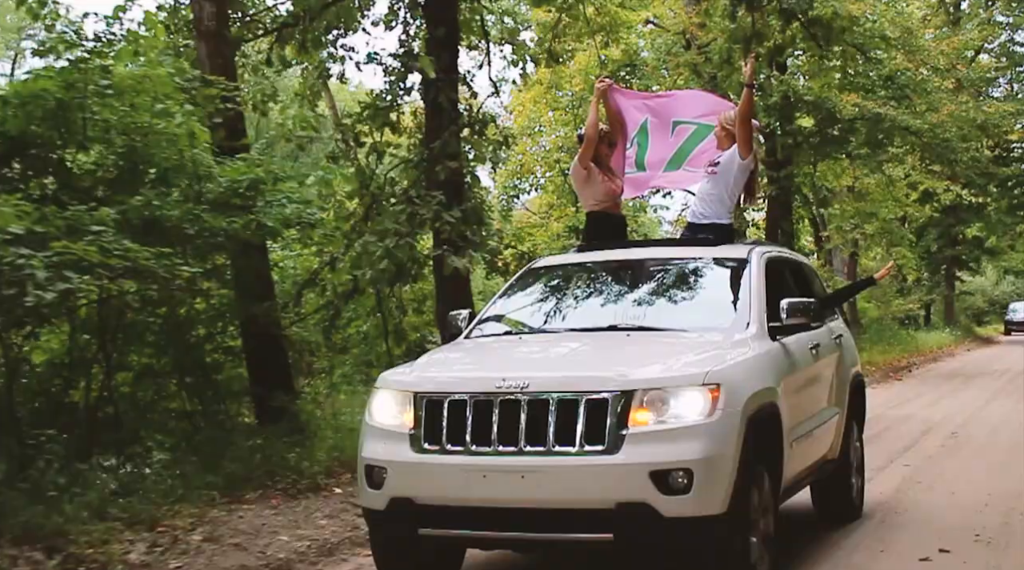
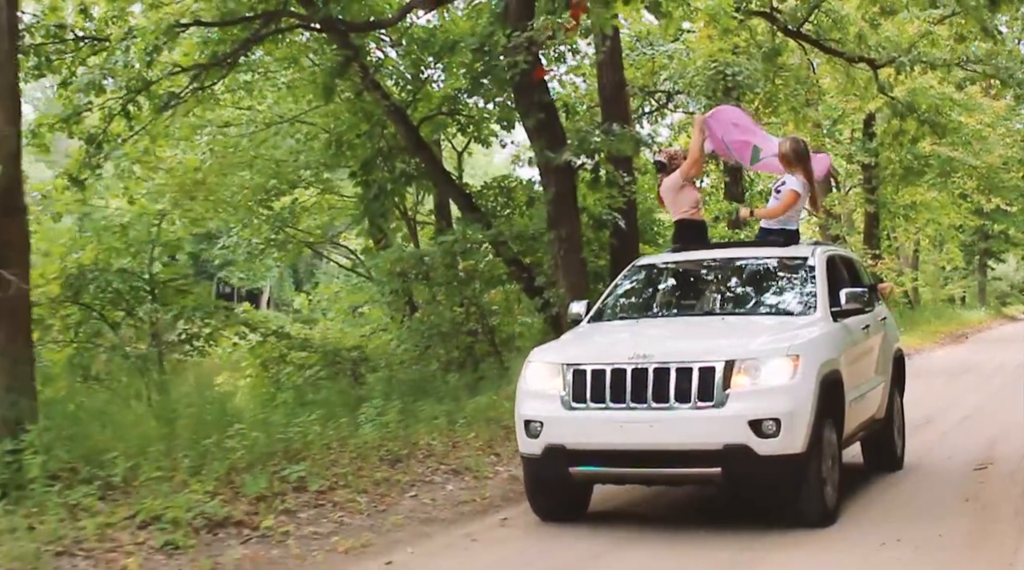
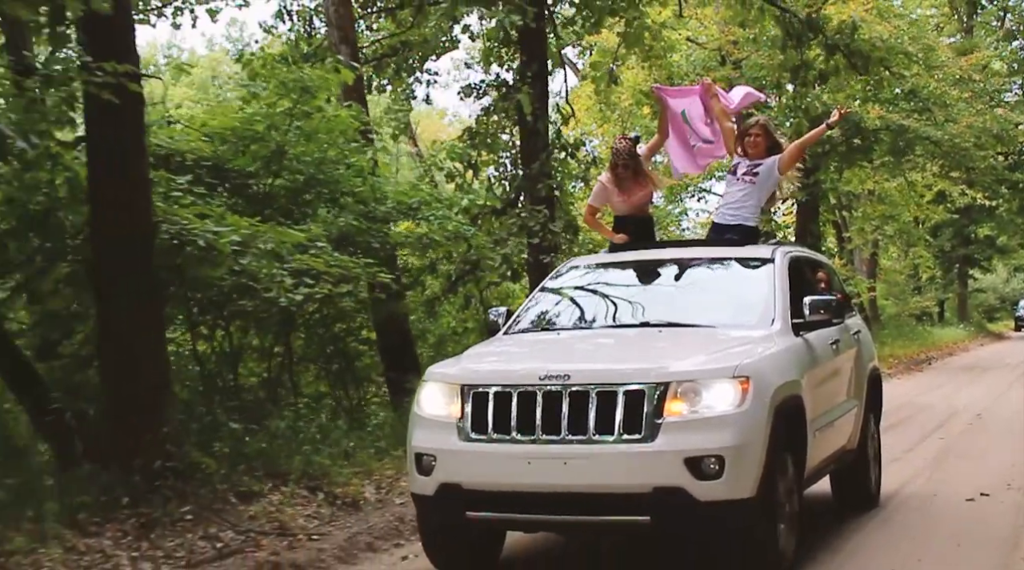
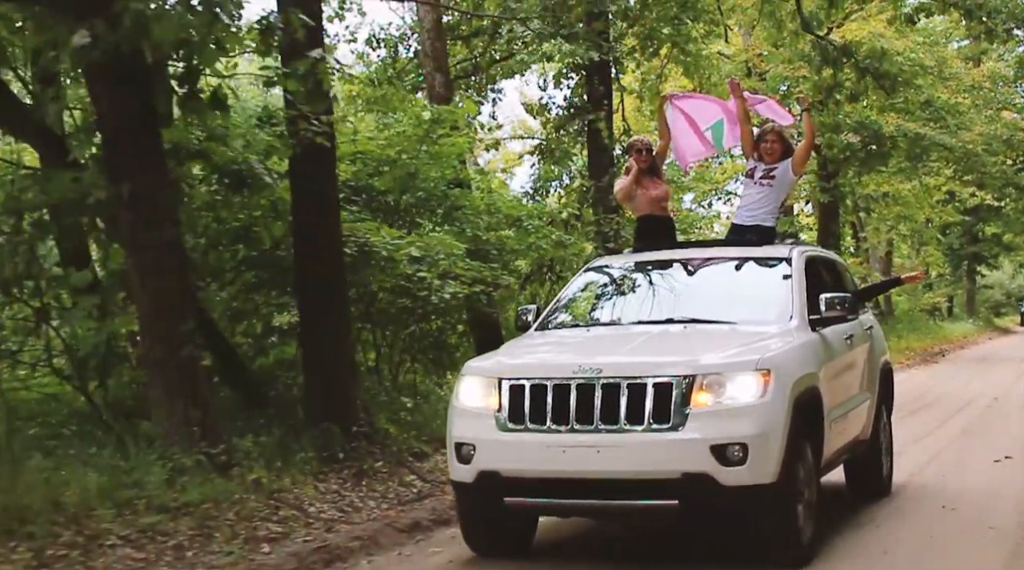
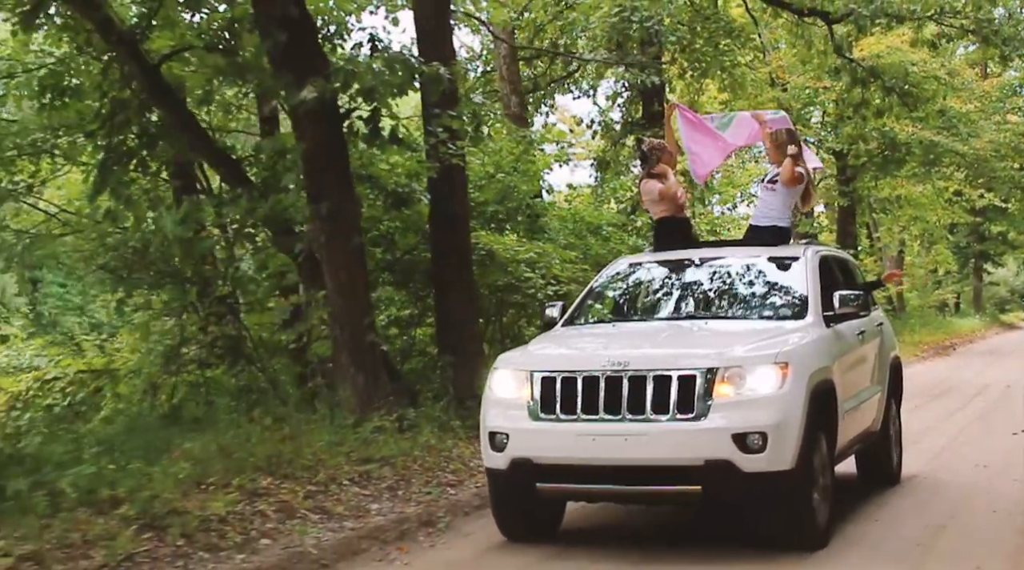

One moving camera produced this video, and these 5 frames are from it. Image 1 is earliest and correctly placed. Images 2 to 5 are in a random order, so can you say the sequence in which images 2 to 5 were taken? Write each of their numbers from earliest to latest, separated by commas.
3, 4, 5, 2
